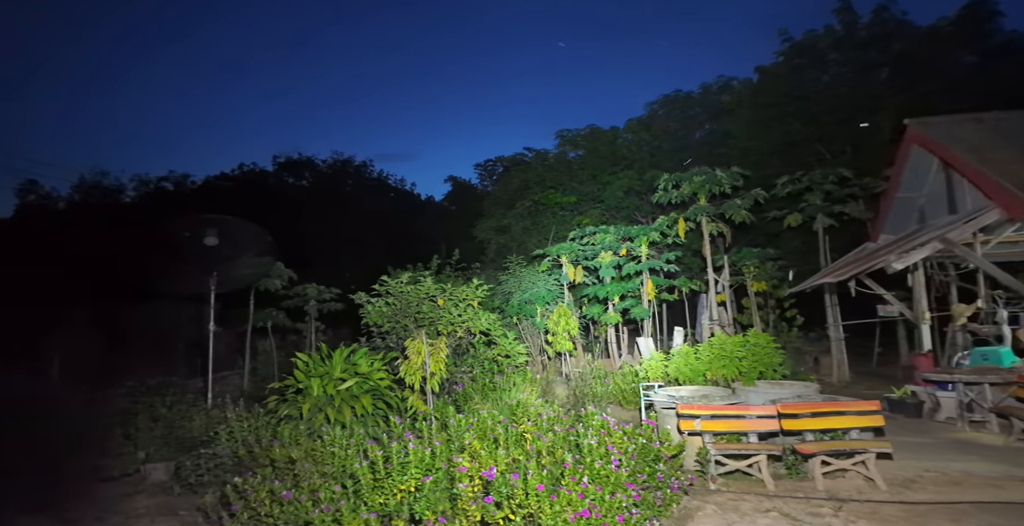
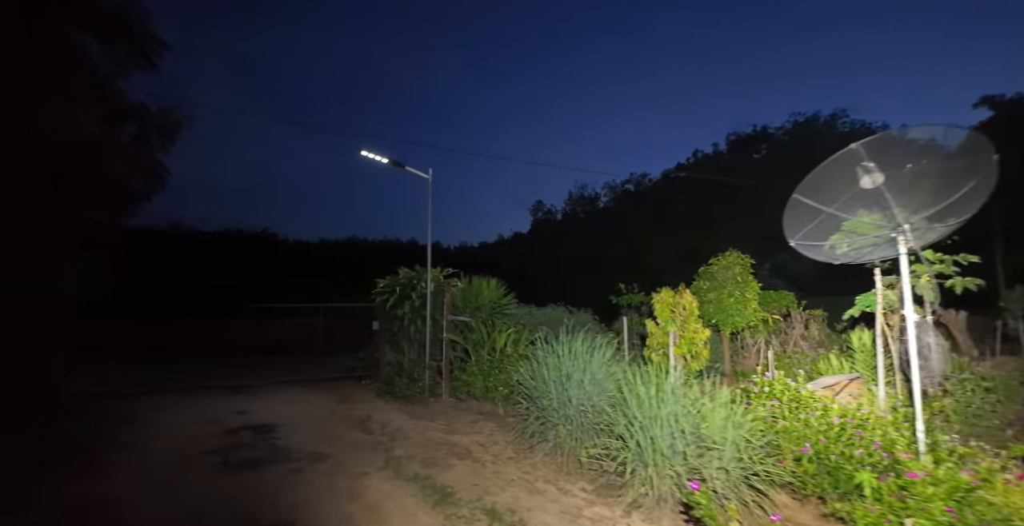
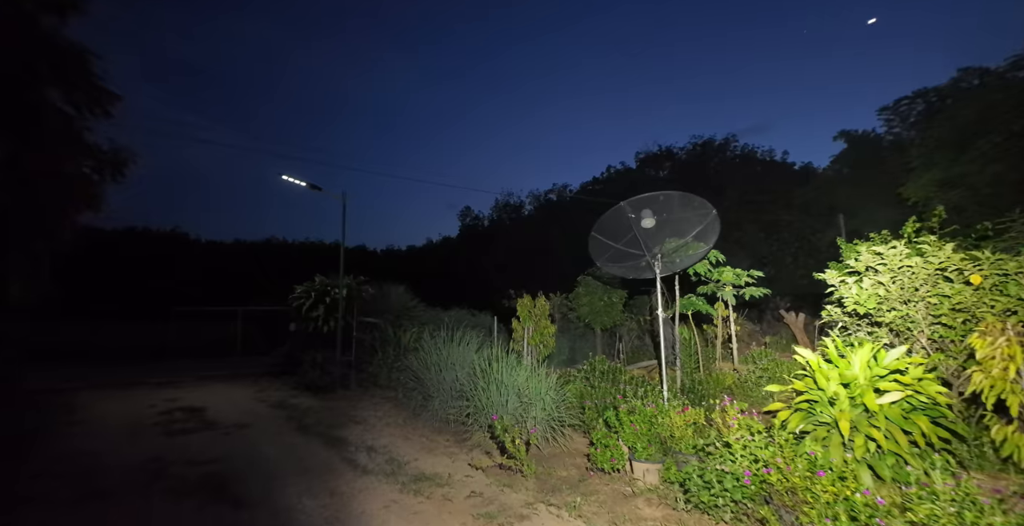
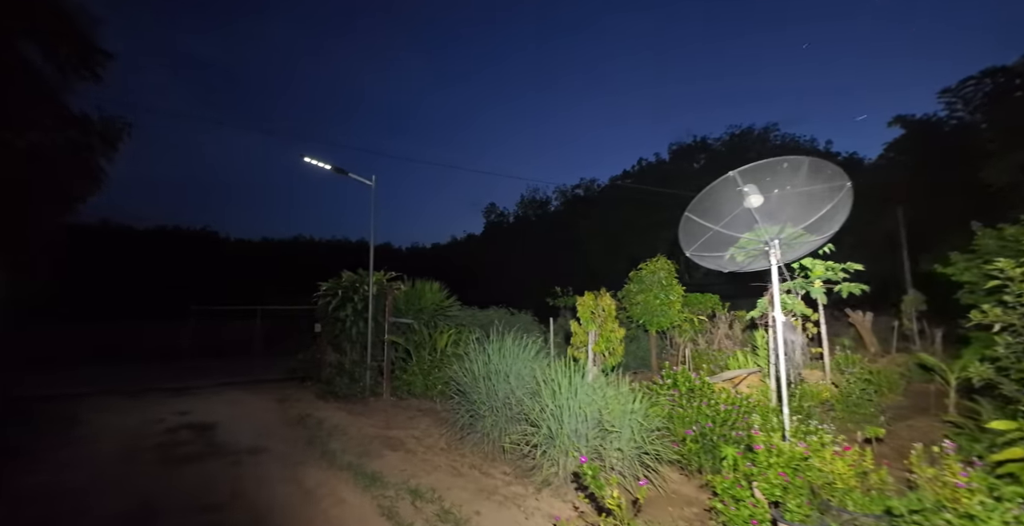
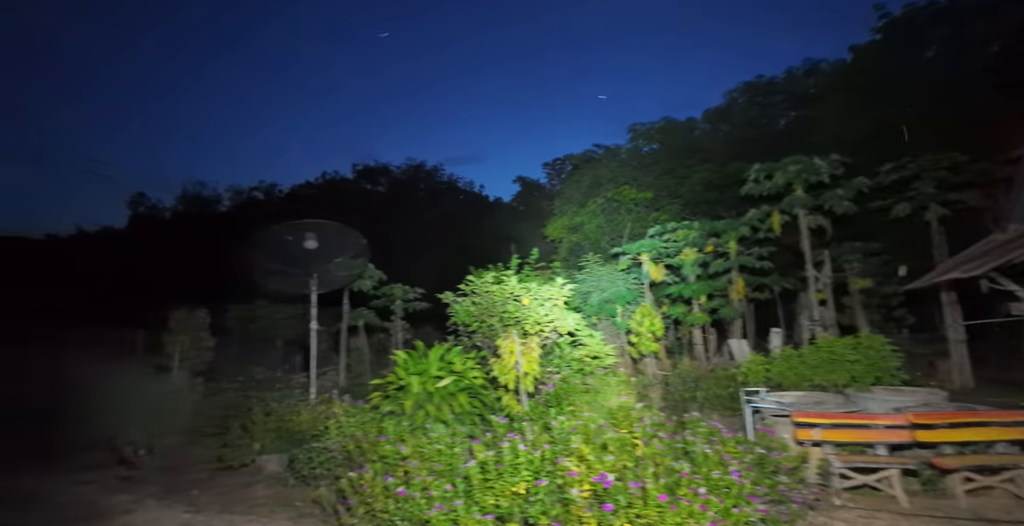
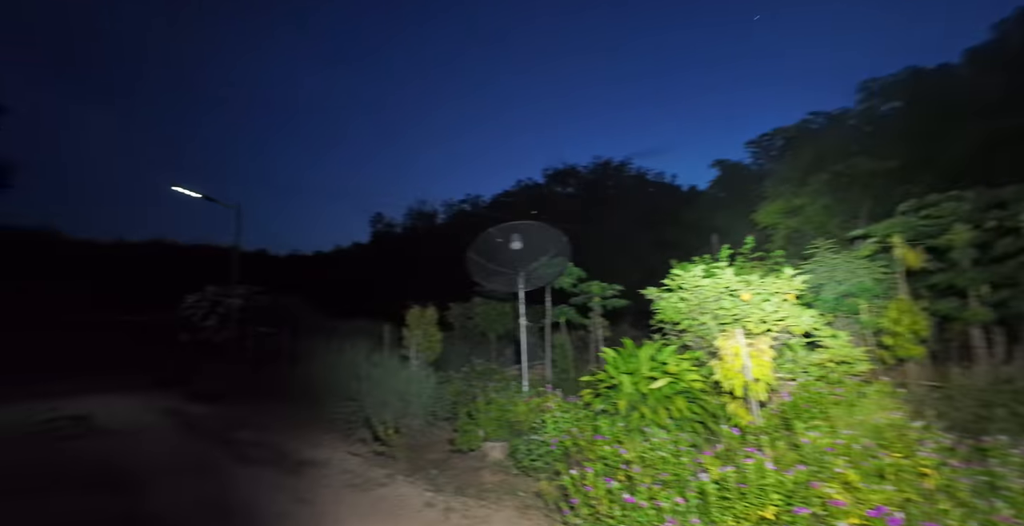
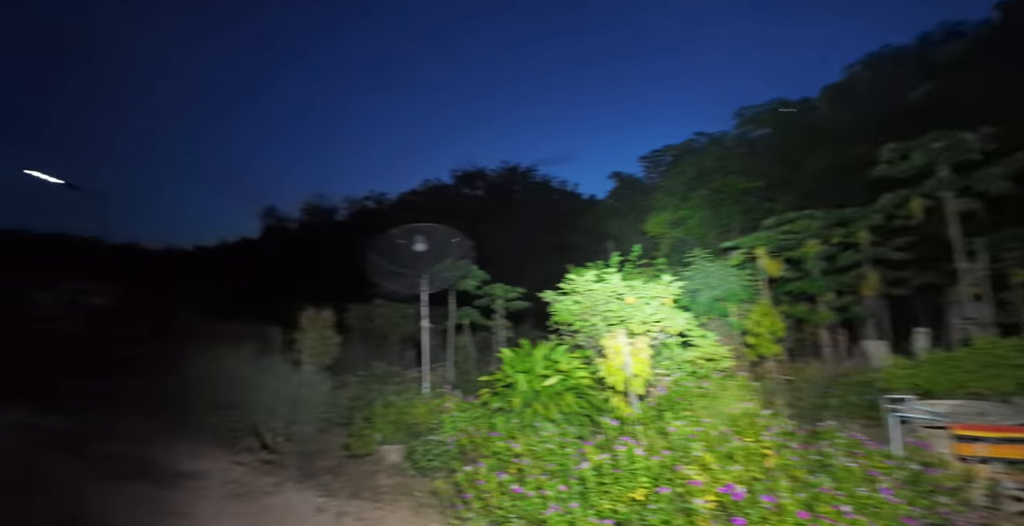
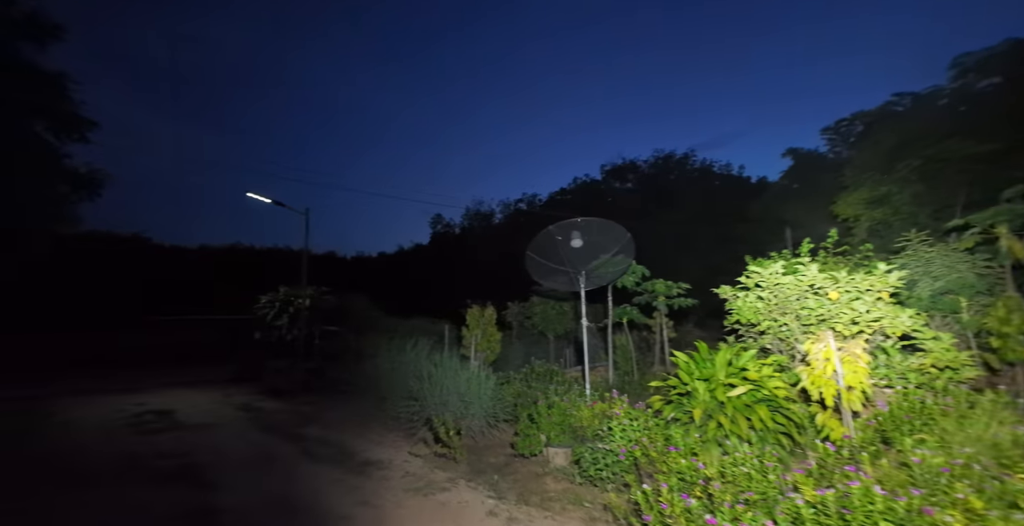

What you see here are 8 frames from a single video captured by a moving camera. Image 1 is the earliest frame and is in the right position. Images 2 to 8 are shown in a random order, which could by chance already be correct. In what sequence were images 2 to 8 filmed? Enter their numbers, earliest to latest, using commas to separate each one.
5, 7, 6, 8, 3, 4, 2
